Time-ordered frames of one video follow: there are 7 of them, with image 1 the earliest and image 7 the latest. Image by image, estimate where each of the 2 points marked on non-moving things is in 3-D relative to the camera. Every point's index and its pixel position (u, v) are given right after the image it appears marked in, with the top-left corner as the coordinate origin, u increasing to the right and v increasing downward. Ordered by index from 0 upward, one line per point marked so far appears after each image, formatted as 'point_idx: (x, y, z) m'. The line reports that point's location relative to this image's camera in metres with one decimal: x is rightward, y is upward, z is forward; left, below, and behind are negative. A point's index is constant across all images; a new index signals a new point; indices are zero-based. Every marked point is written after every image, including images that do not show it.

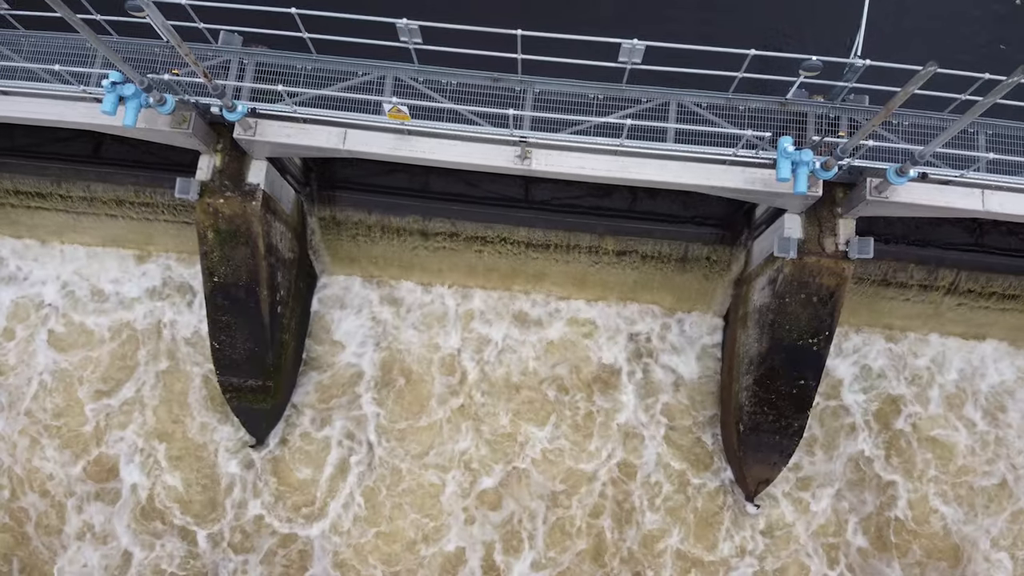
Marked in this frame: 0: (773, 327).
0: (+4.7, -0.7, +13.2) m
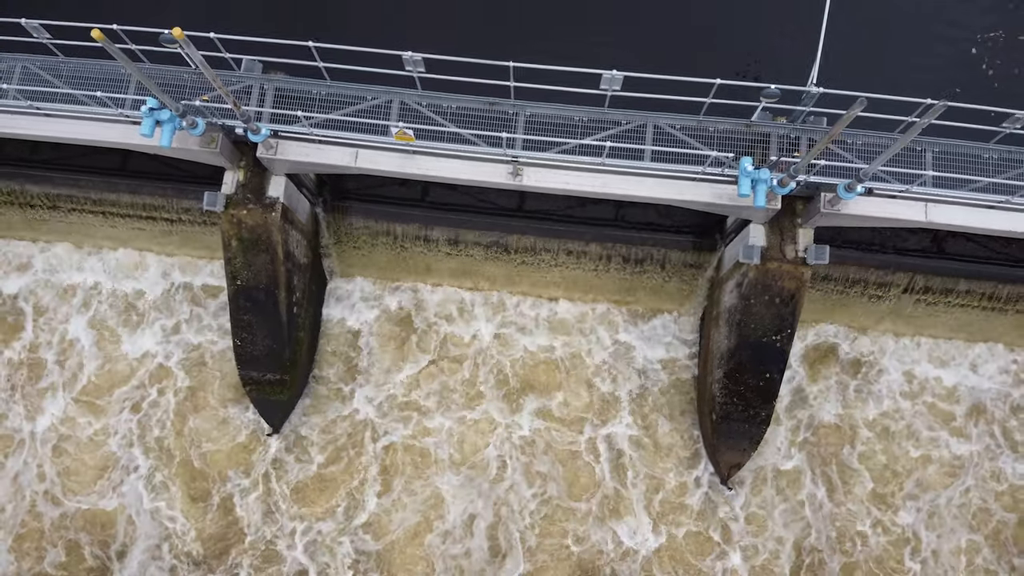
0: (+4.6, -0.8, +14.6) m
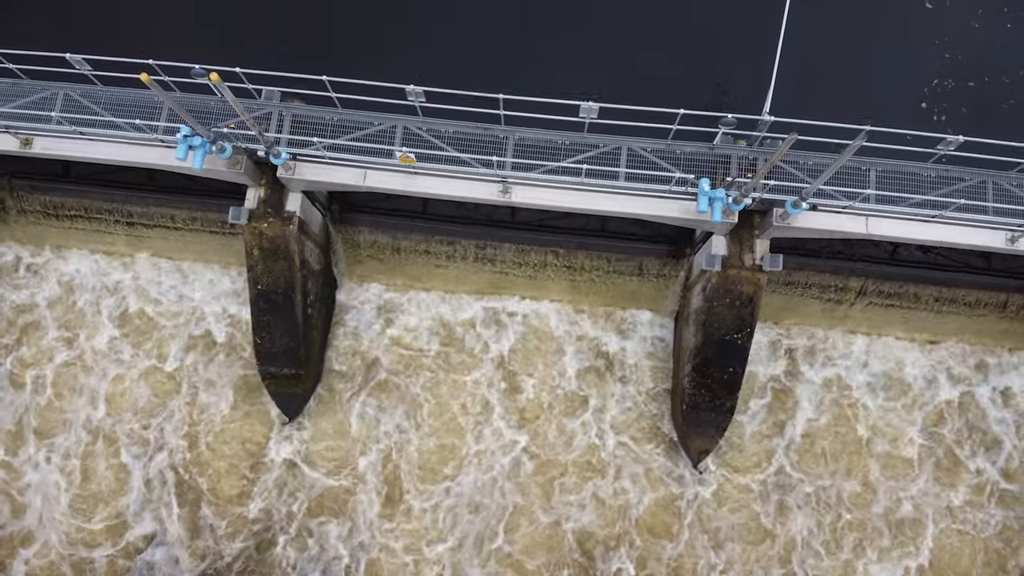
0: (+4.4, -0.8, +16.4) m
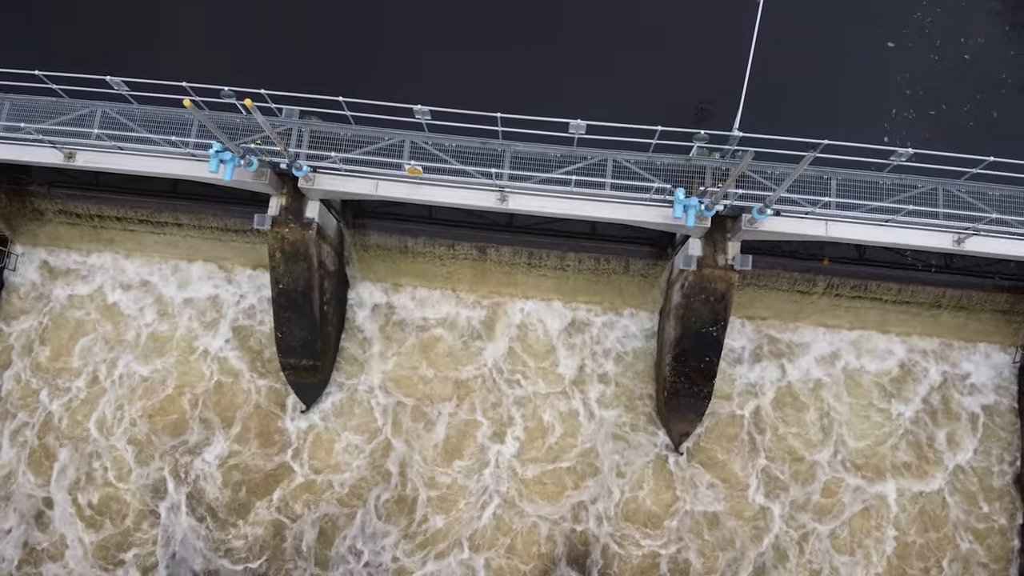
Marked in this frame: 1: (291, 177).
0: (+4.3, -0.8, +18.2) m
1: (-5.7, +2.9, +18.5) m
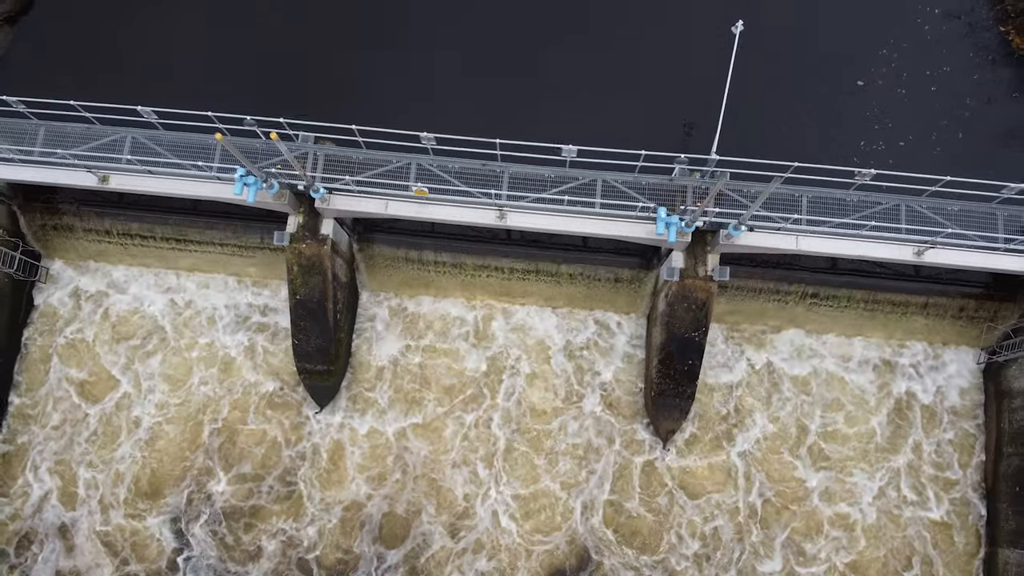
0: (+4.3, -1.0, +19.8) m
1: (-5.7, +2.6, +20.1) m
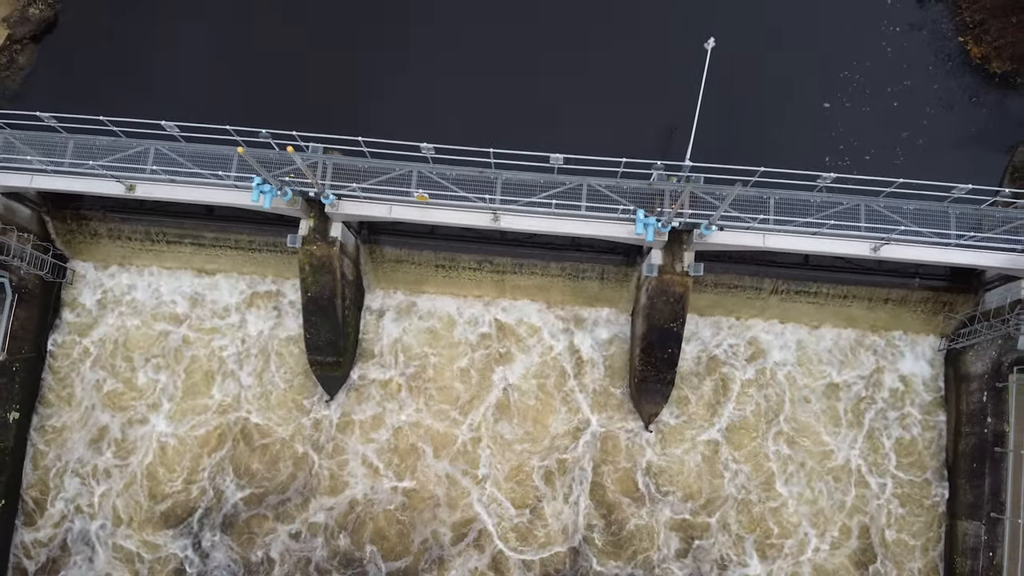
0: (+4.1, -0.9, +21.6) m
1: (-5.9, +2.6, +21.9) m
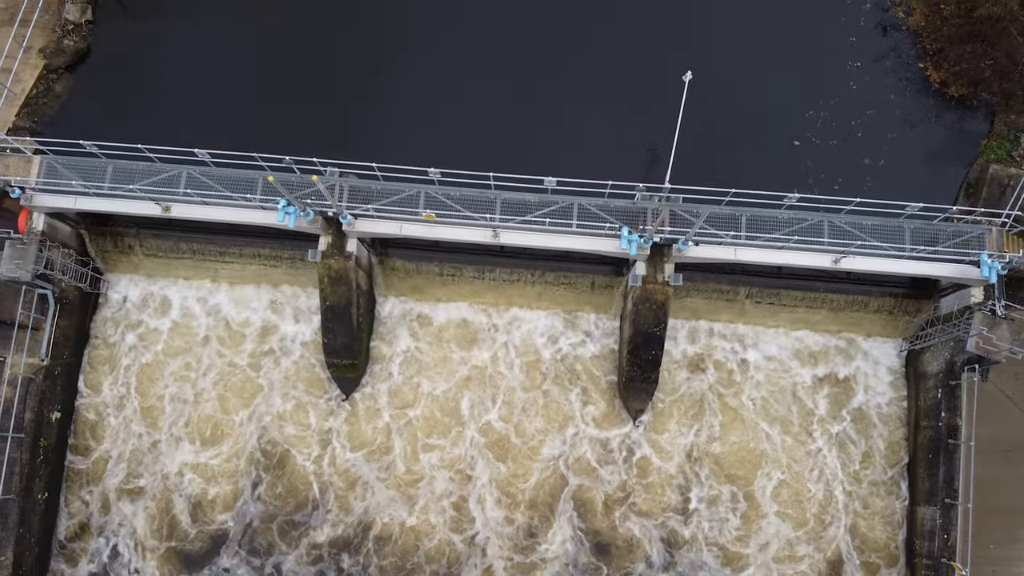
0: (+4.1, -1.1, +24.0) m
1: (-6.0, +2.3, +24.2) m
